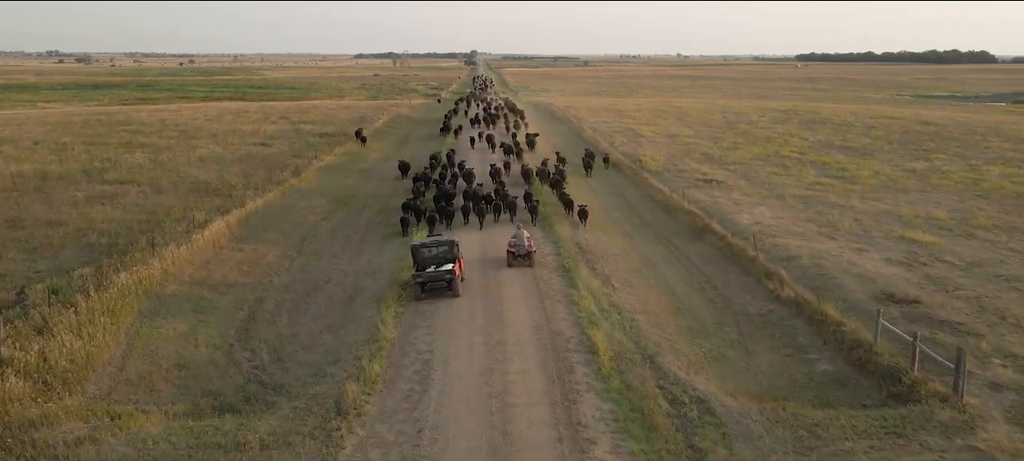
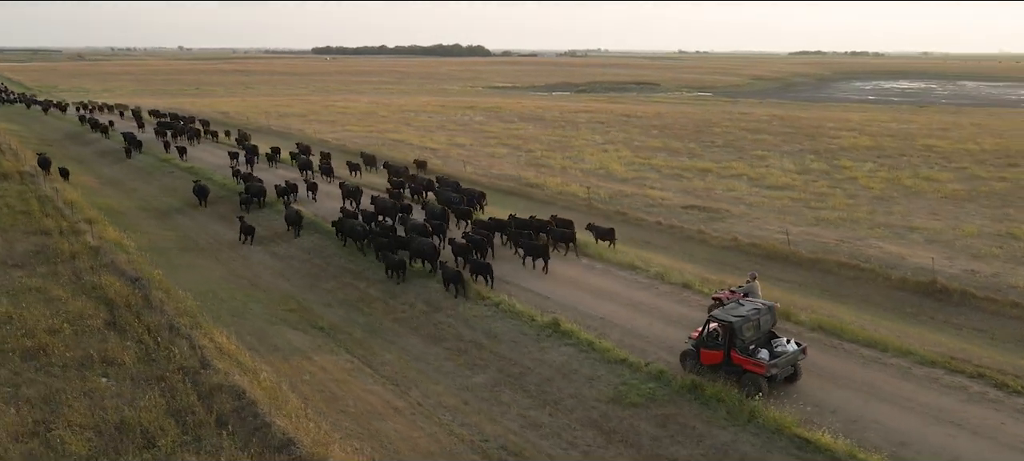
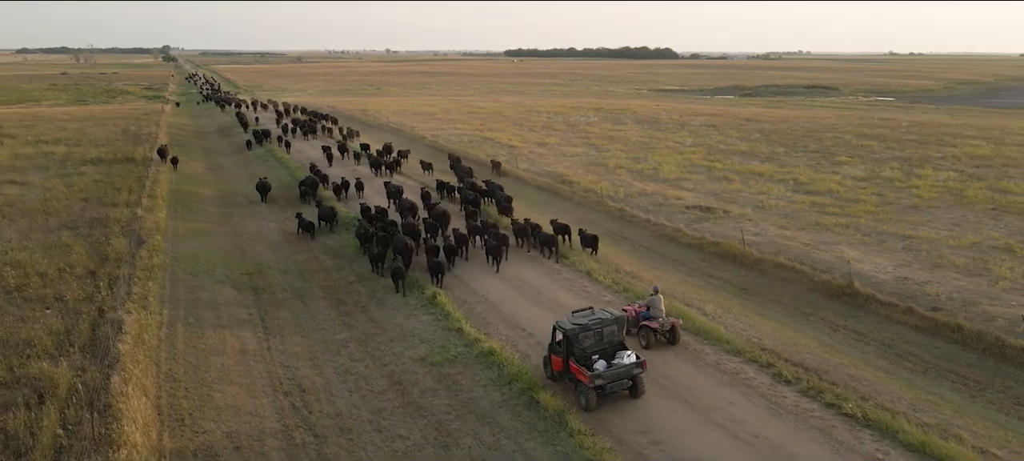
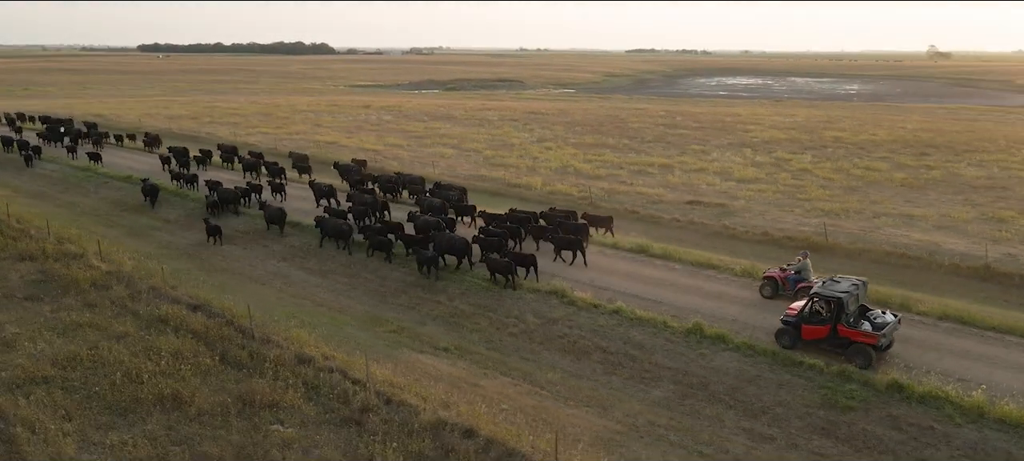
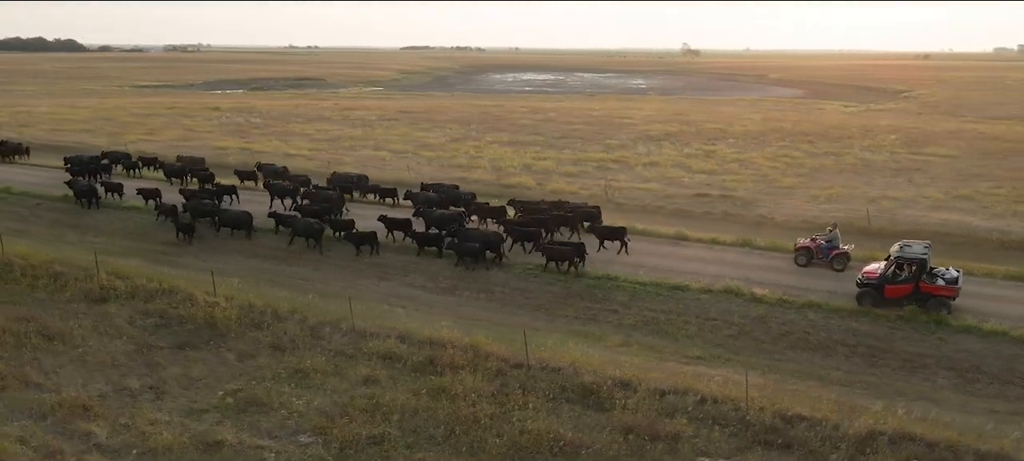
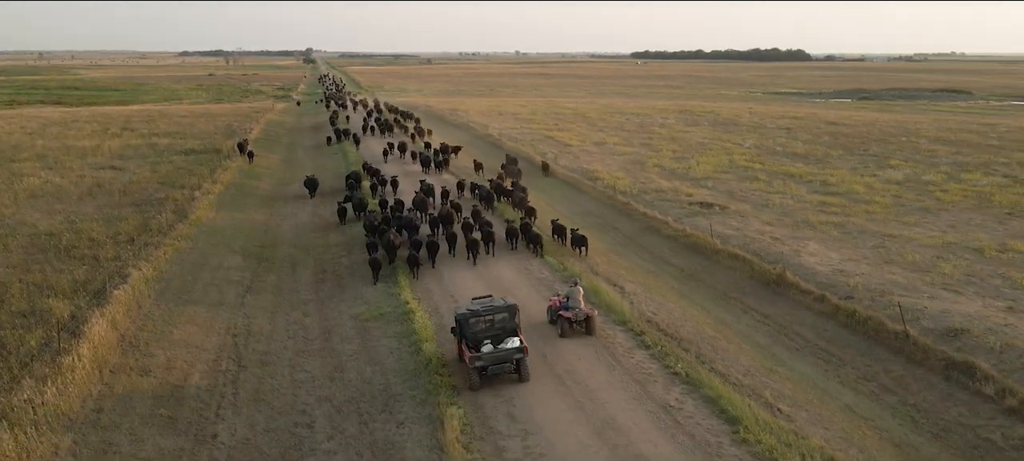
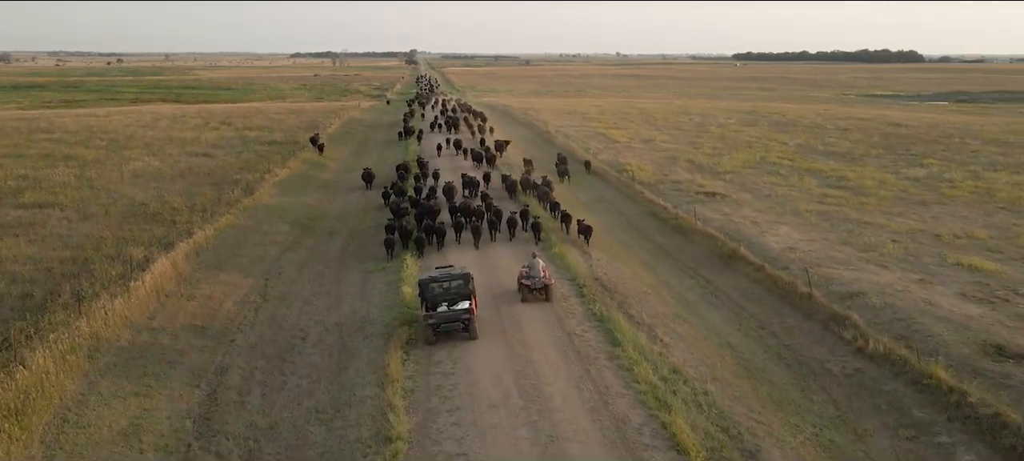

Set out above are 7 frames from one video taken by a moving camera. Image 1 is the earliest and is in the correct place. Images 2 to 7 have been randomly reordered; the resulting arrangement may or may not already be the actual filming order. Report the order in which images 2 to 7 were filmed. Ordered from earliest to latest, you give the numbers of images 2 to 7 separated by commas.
7, 6, 3, 2, 4, 5
